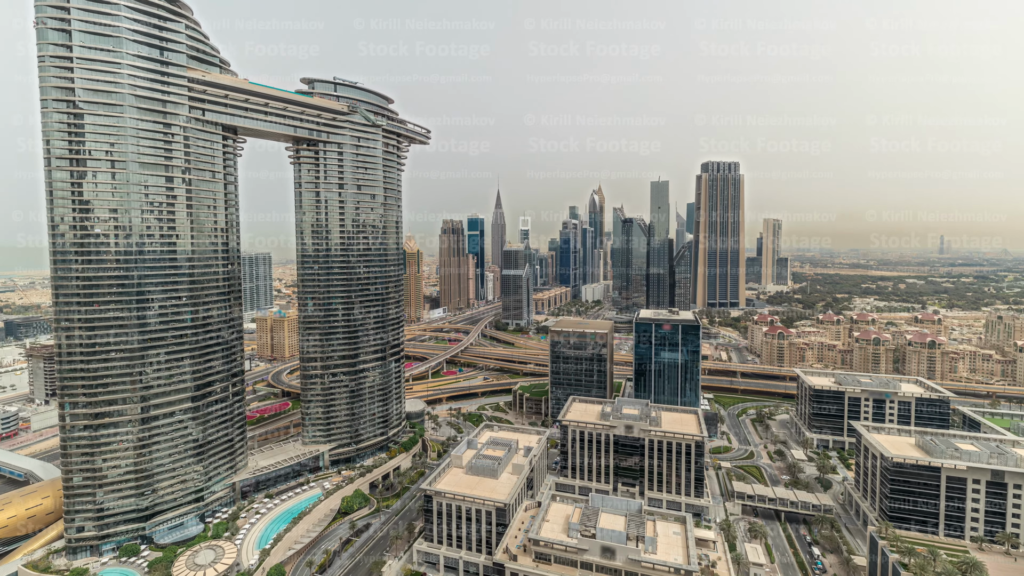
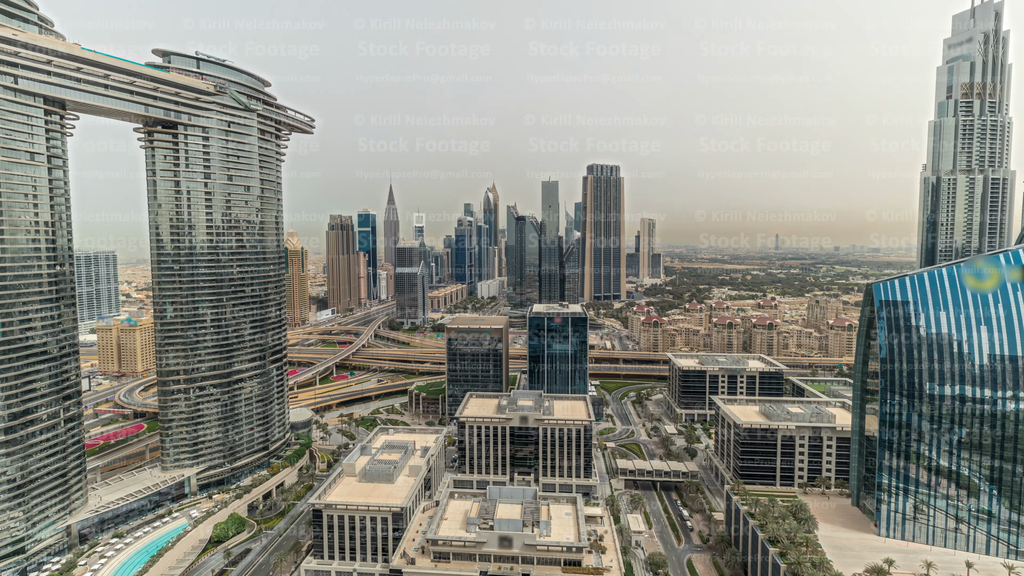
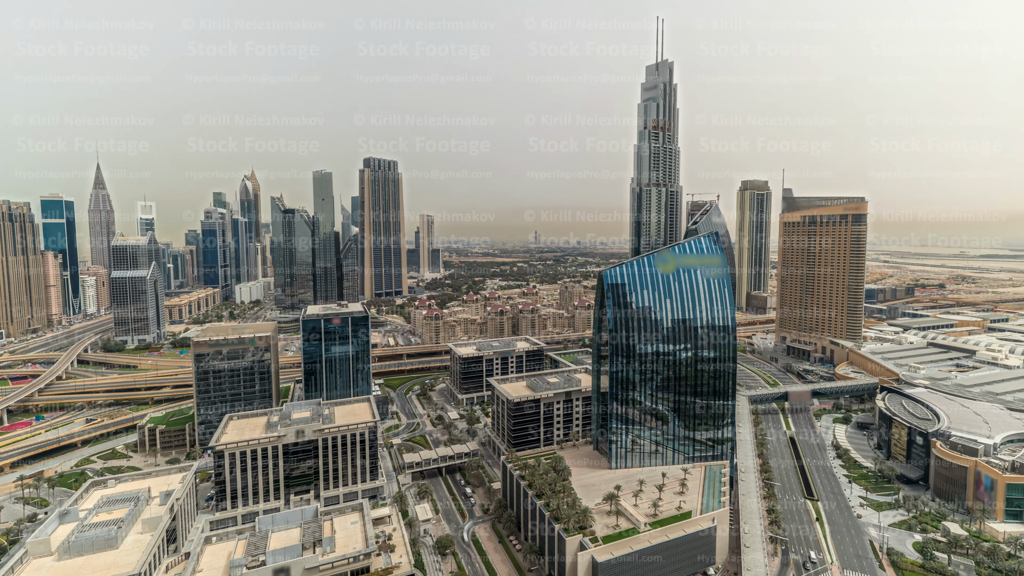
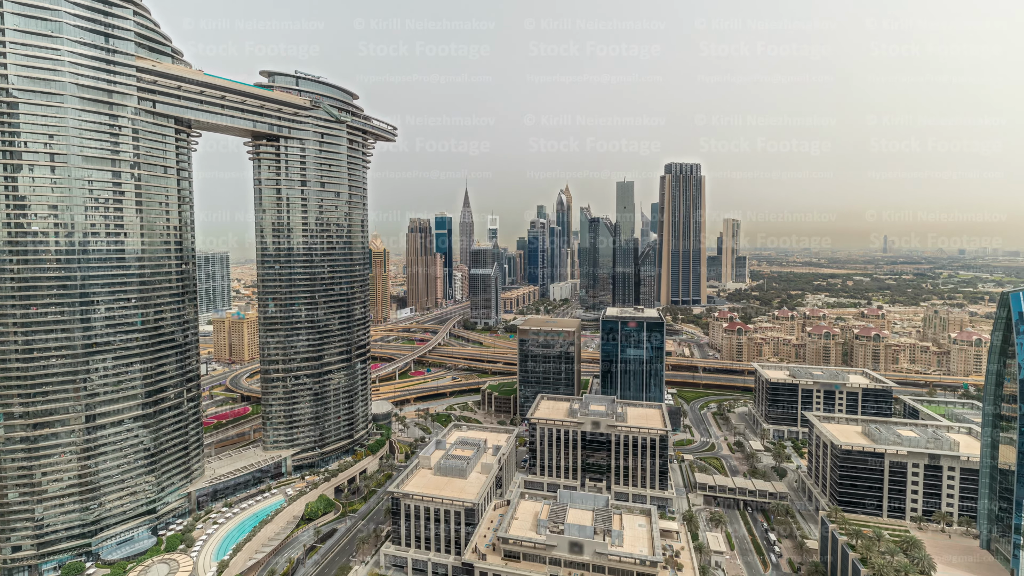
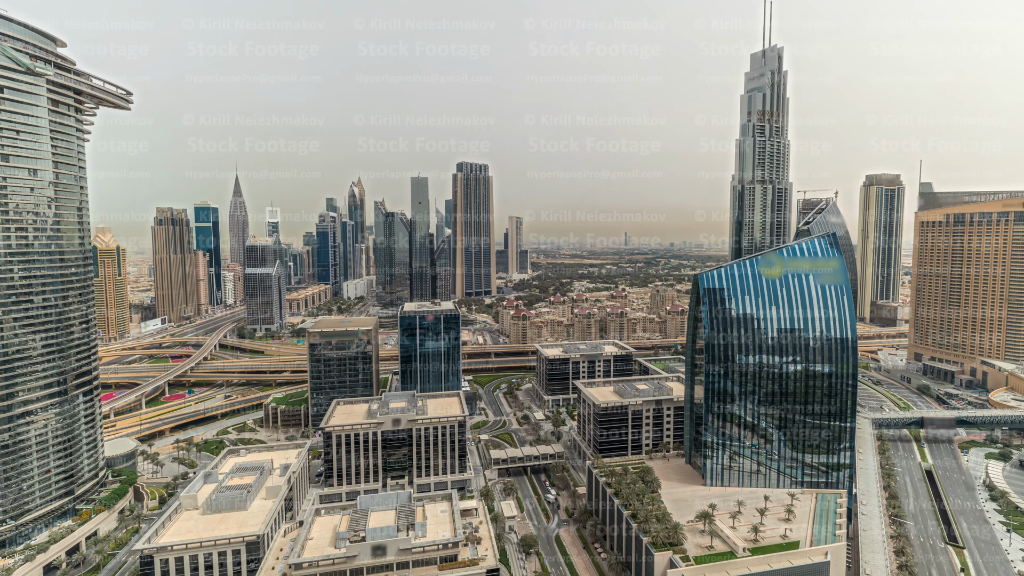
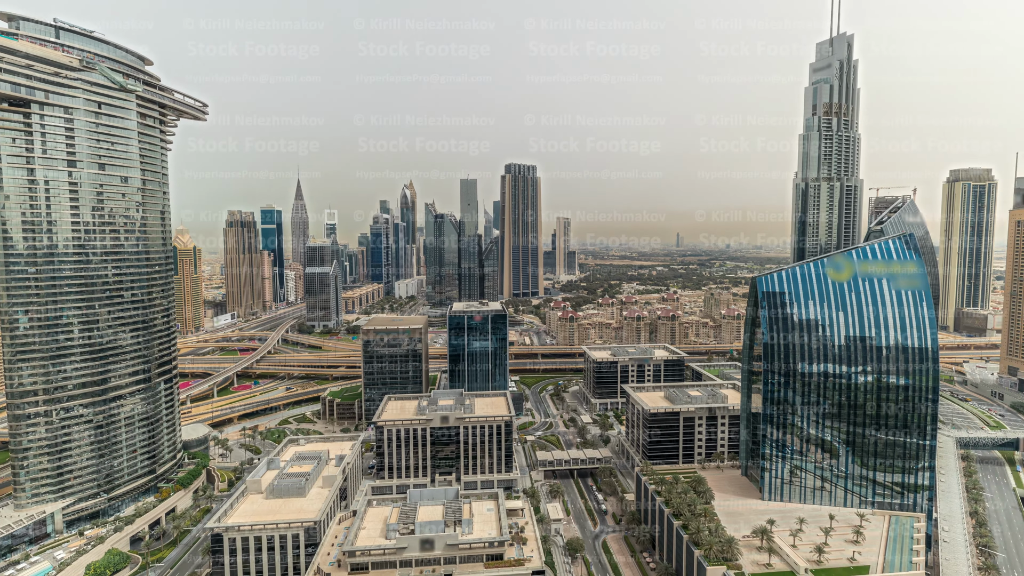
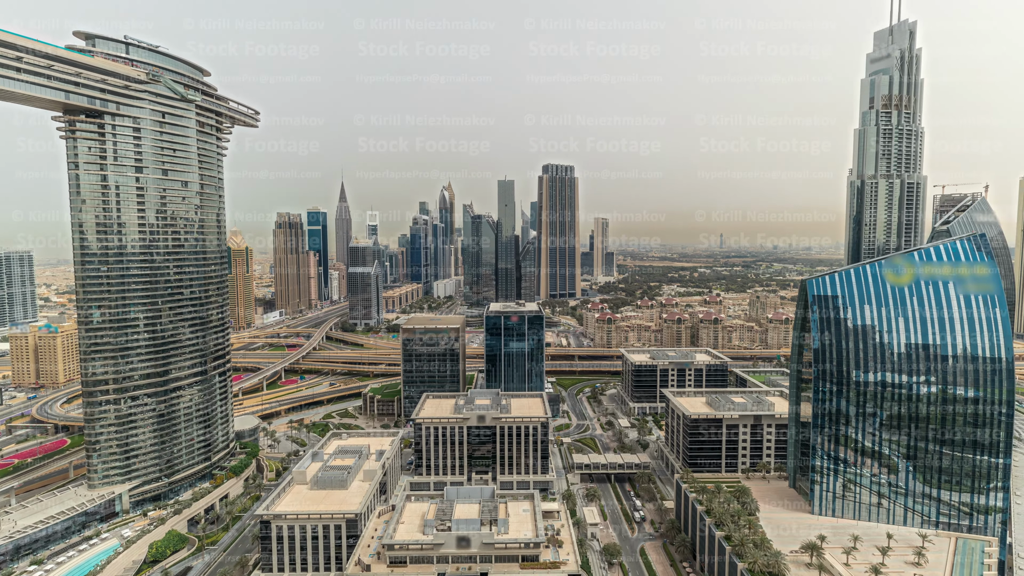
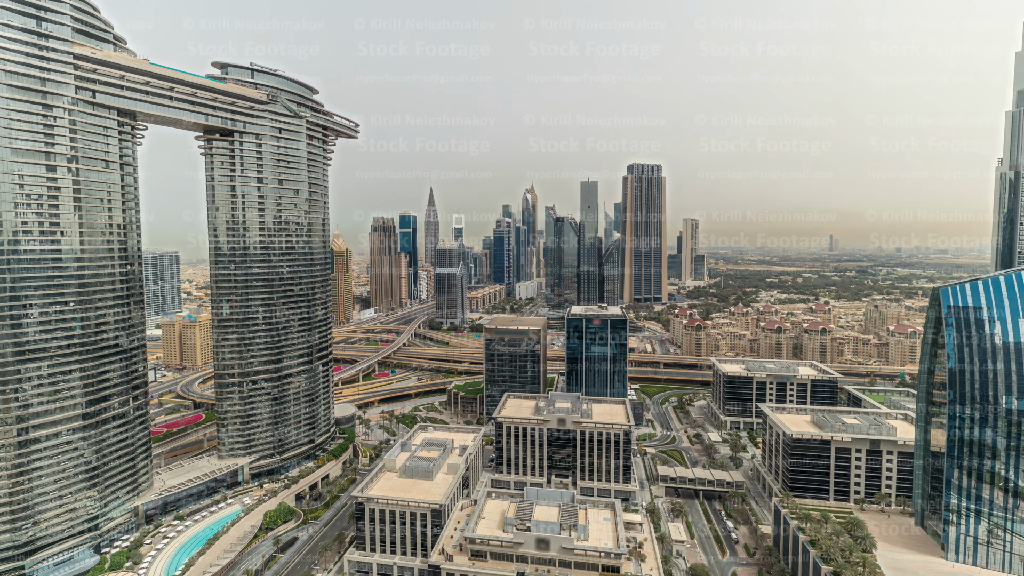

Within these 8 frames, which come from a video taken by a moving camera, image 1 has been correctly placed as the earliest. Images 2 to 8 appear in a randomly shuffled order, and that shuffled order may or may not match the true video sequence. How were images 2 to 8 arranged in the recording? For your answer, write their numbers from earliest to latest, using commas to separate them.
4, 8, 2, 7, 6, 5, 3
